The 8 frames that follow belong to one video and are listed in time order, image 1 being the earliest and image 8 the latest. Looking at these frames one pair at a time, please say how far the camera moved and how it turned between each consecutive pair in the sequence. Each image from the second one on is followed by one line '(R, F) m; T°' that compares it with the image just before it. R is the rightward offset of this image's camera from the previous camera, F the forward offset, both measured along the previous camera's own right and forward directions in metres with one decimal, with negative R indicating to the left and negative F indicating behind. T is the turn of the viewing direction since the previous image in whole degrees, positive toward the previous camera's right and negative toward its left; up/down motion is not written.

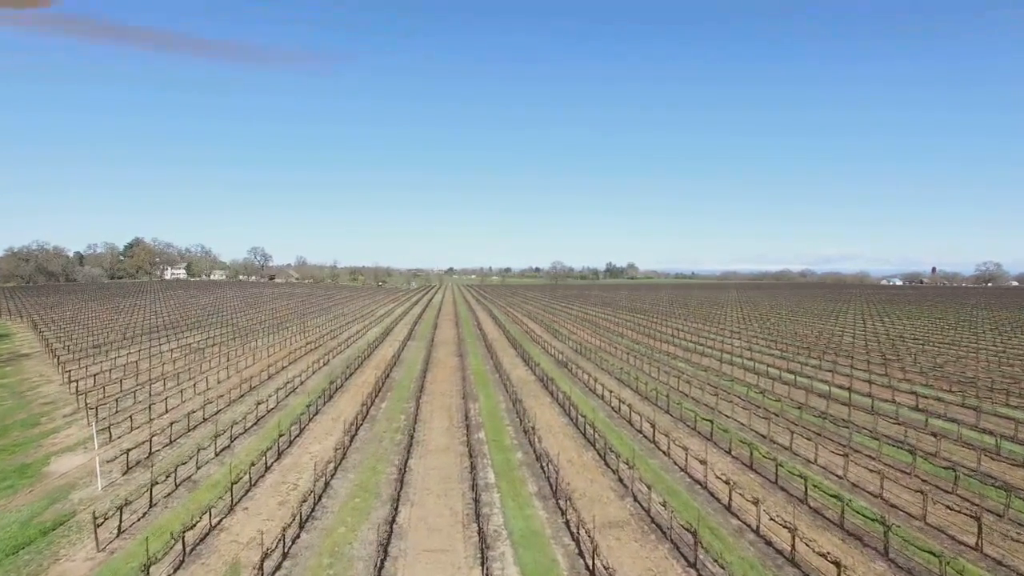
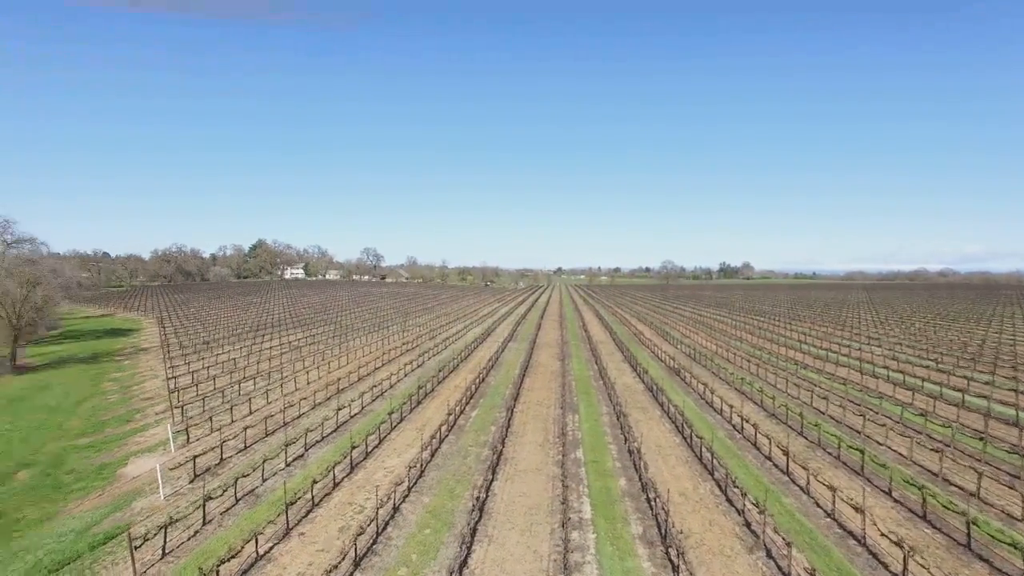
(+0.2, +3.0) m; -9°
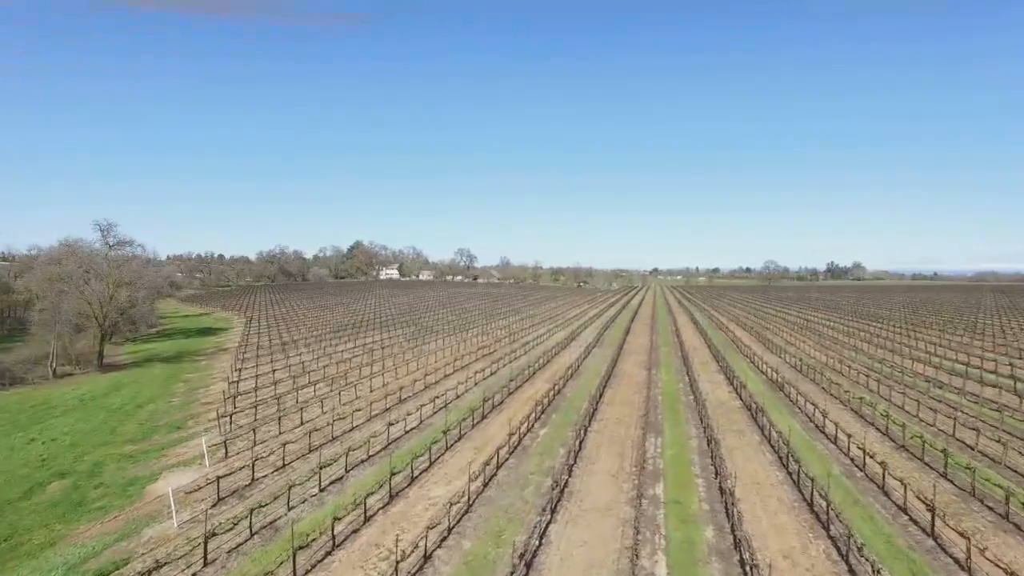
(+0.7, +3.0) m; -8°
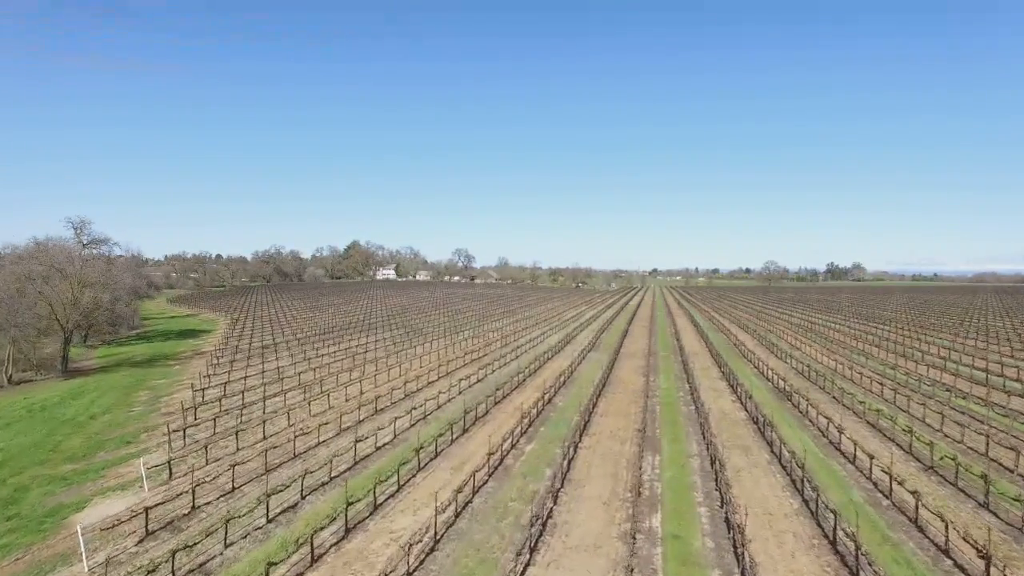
(+0.5, +2.2) m; 0°
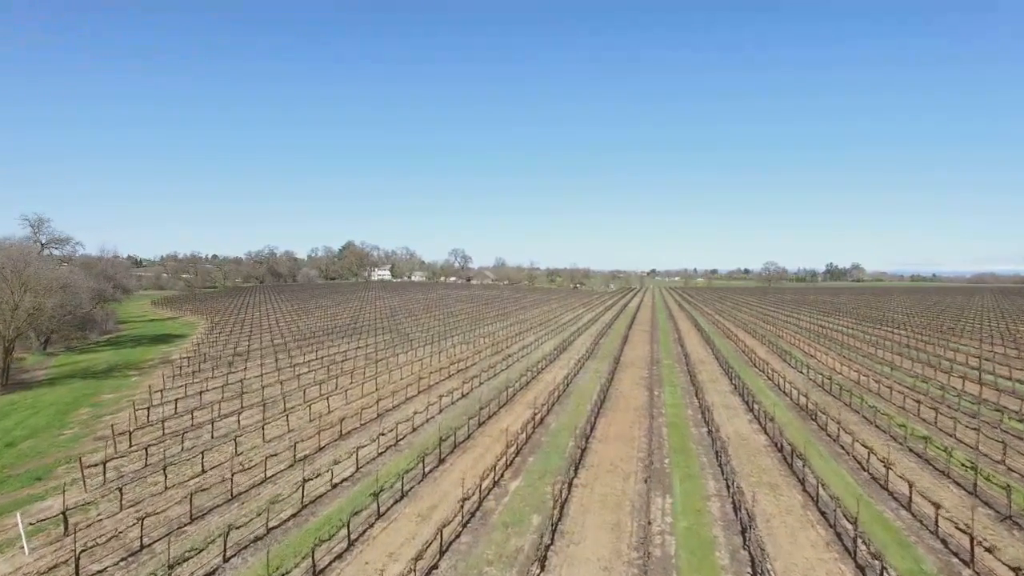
(+0.4, +3.4) m; 0°
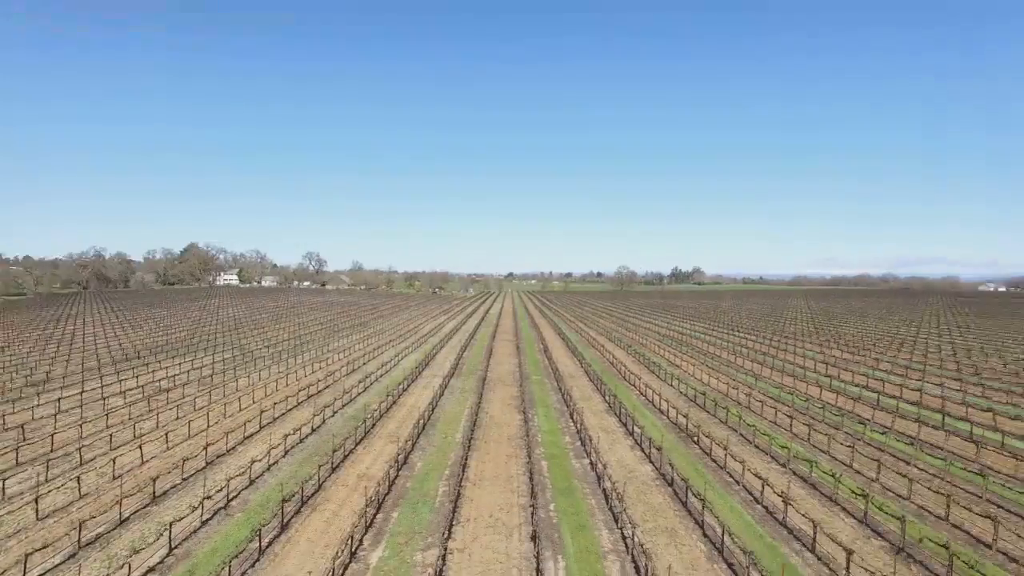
(0.0, +3.0) m; +12°
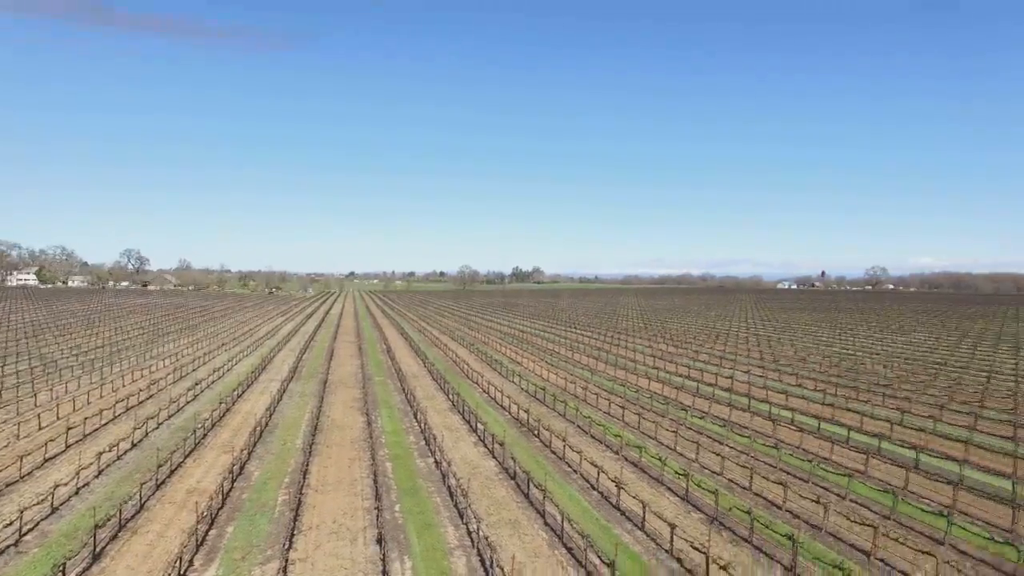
(-0.1, -0.2) m; +13°
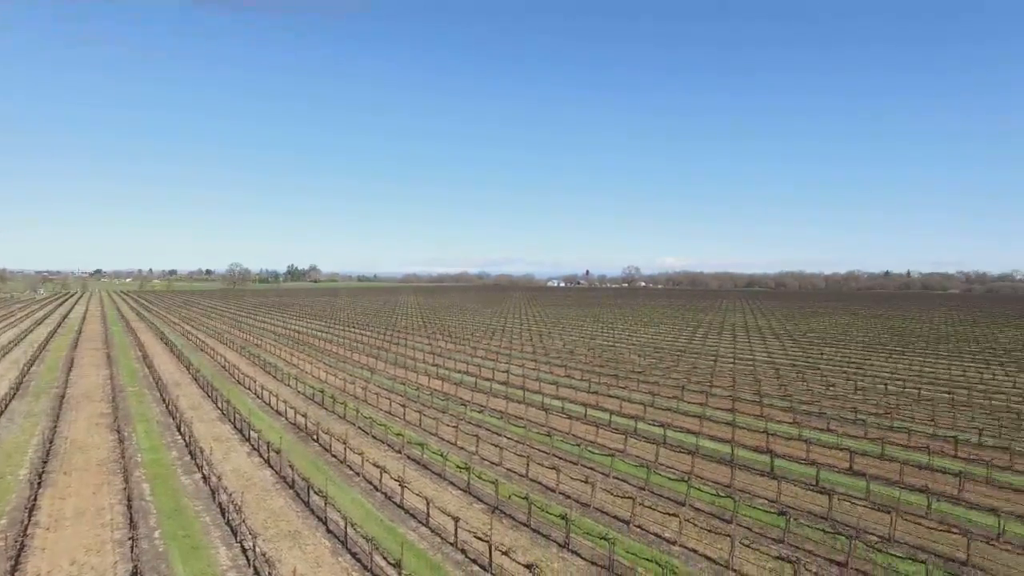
(-0.1, +0.2) m; +18°
